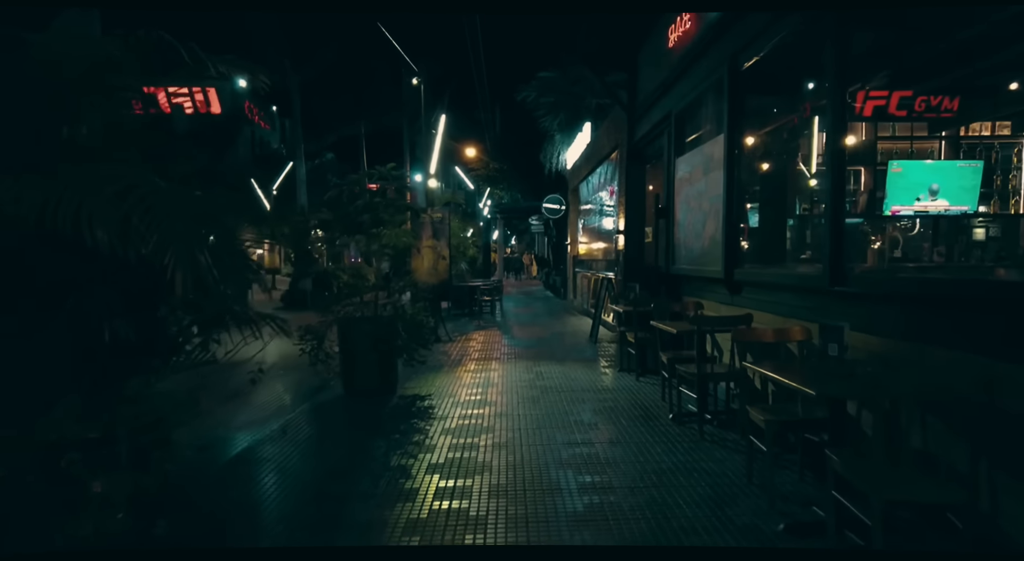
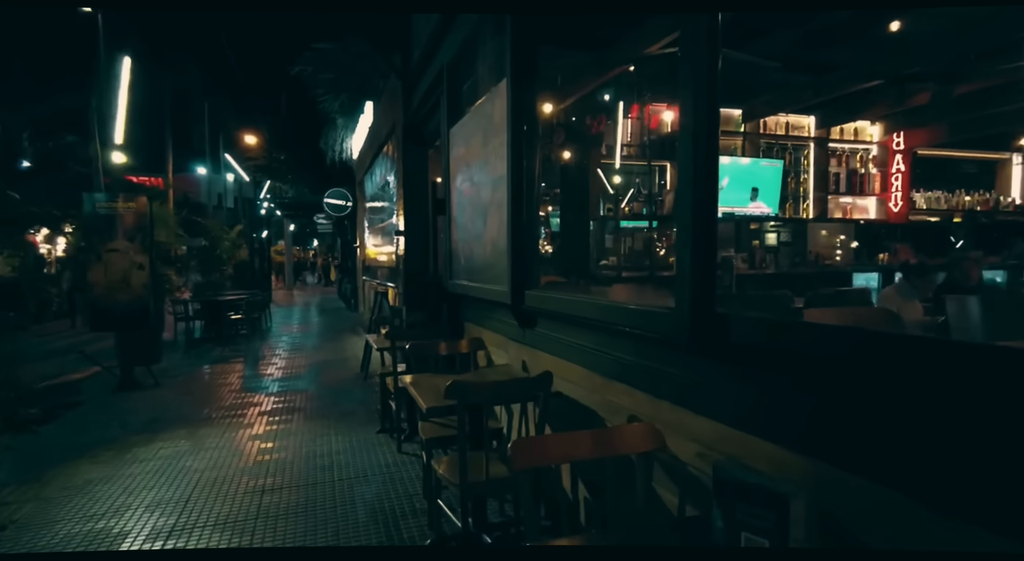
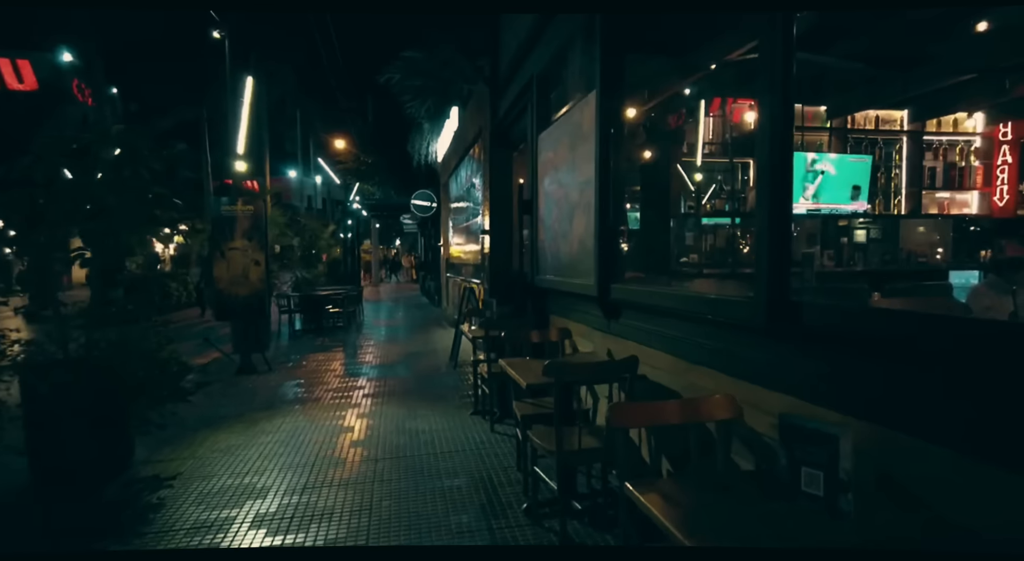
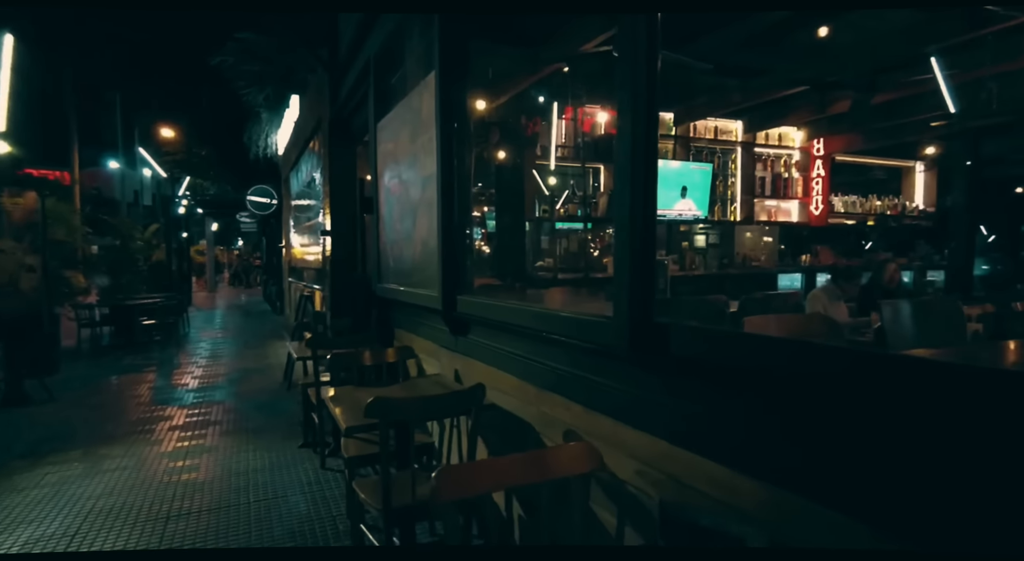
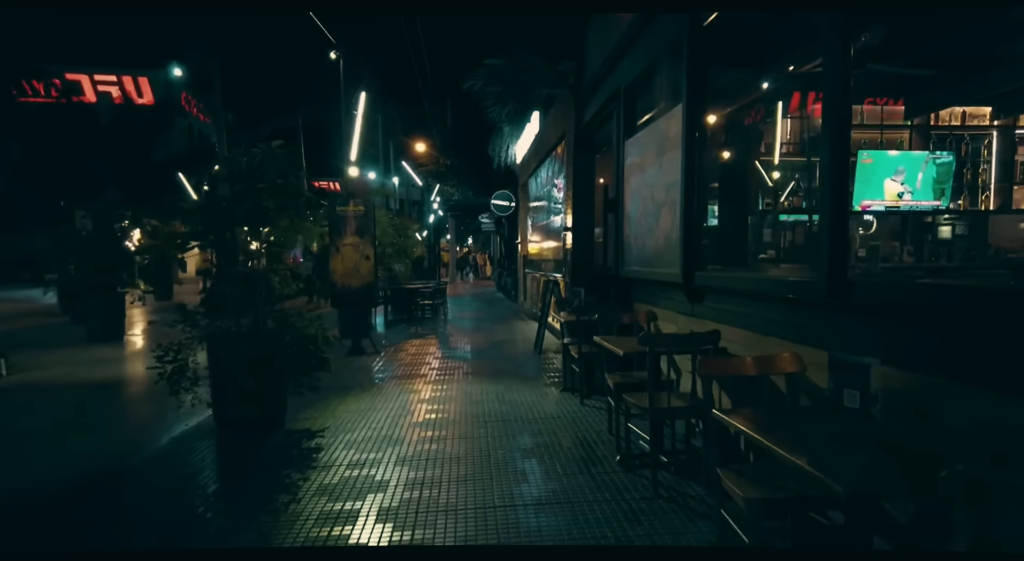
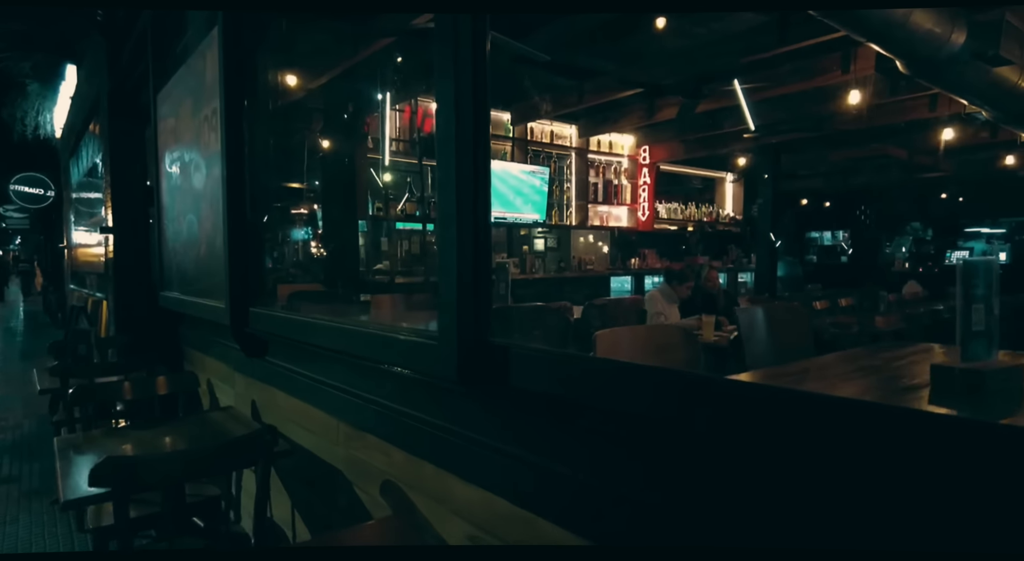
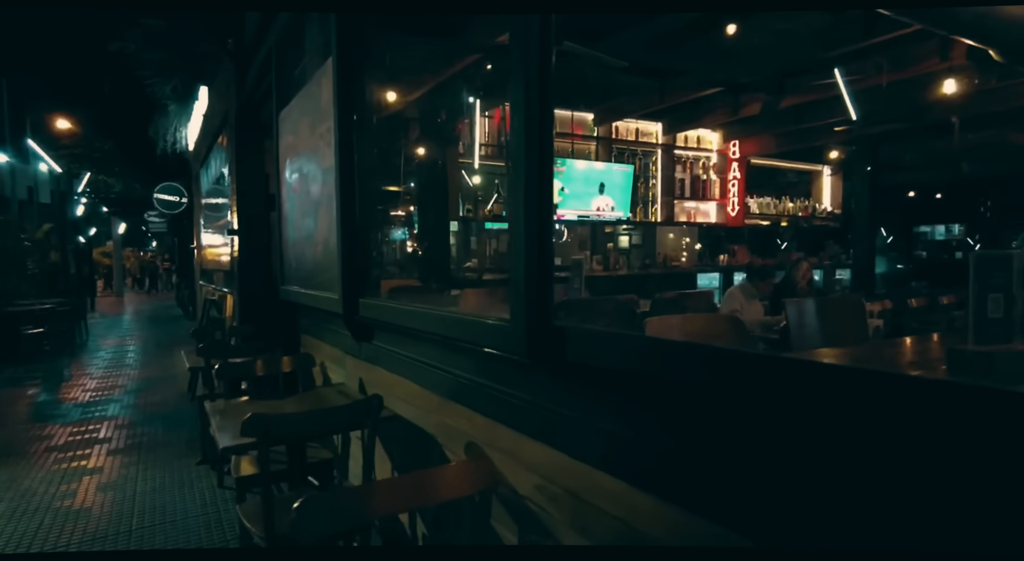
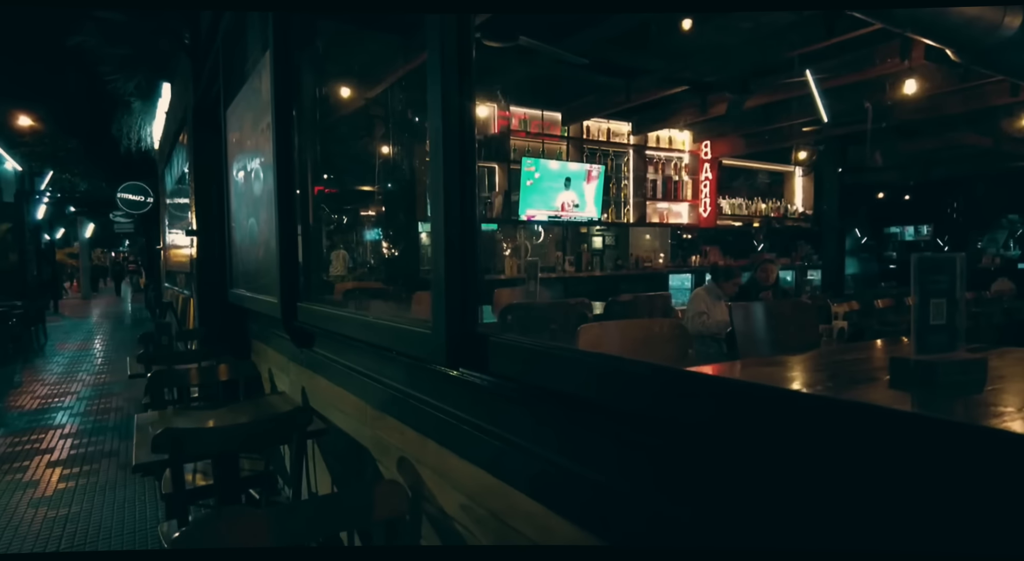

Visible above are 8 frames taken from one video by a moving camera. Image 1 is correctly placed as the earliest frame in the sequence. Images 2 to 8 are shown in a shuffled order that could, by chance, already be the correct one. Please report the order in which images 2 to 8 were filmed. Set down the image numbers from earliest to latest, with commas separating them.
5, 3, 2, 4, 7, 8, 6
